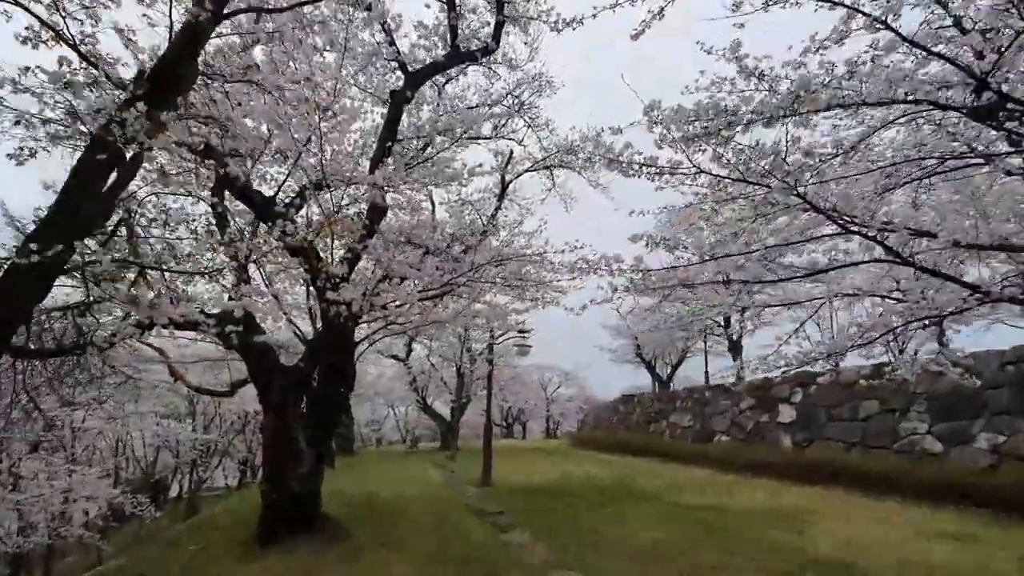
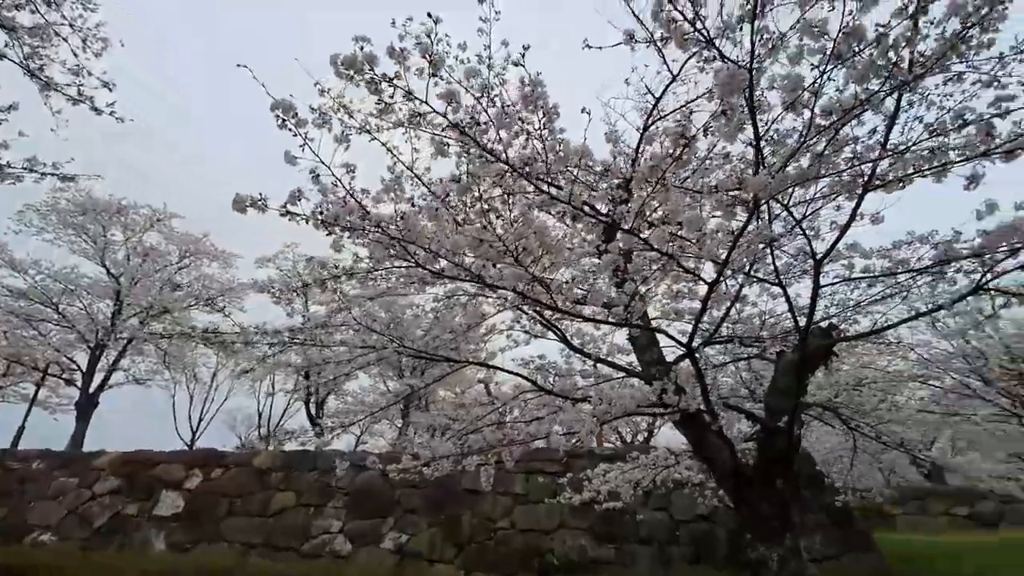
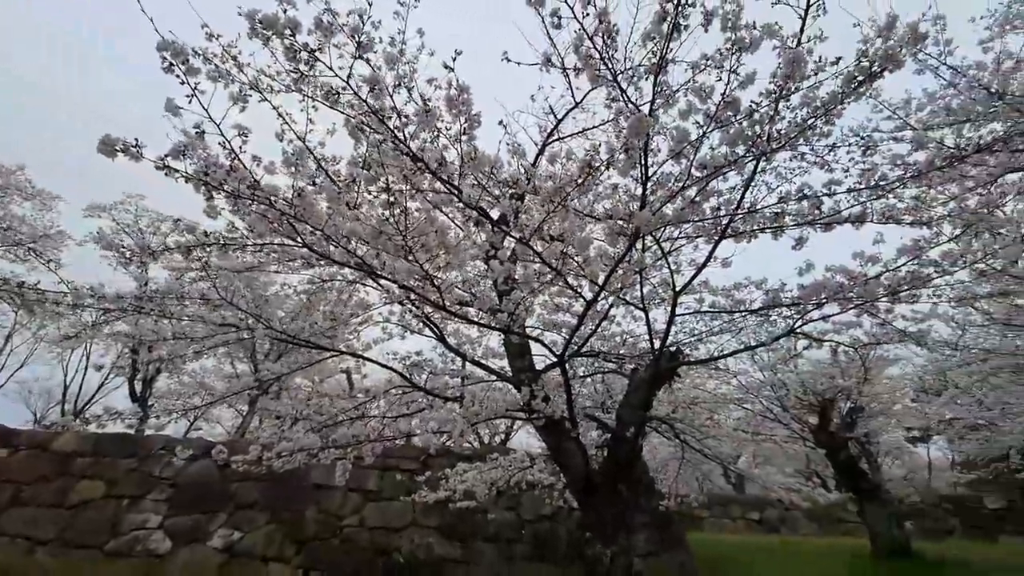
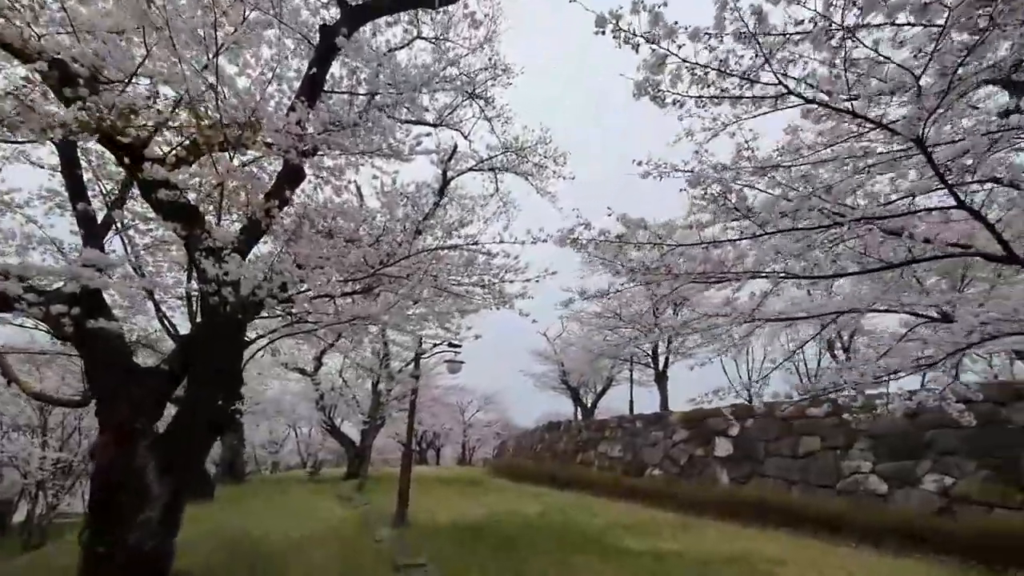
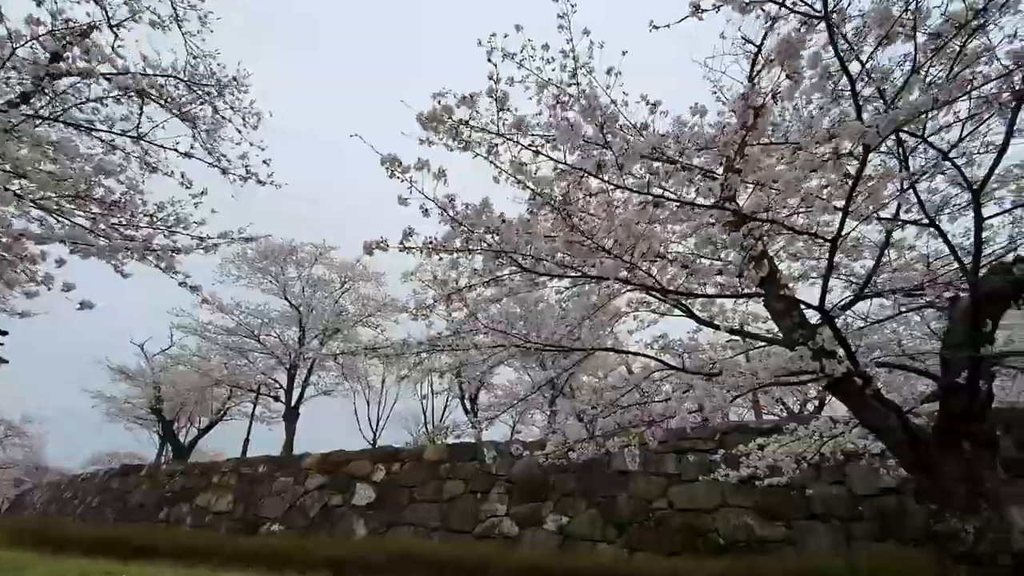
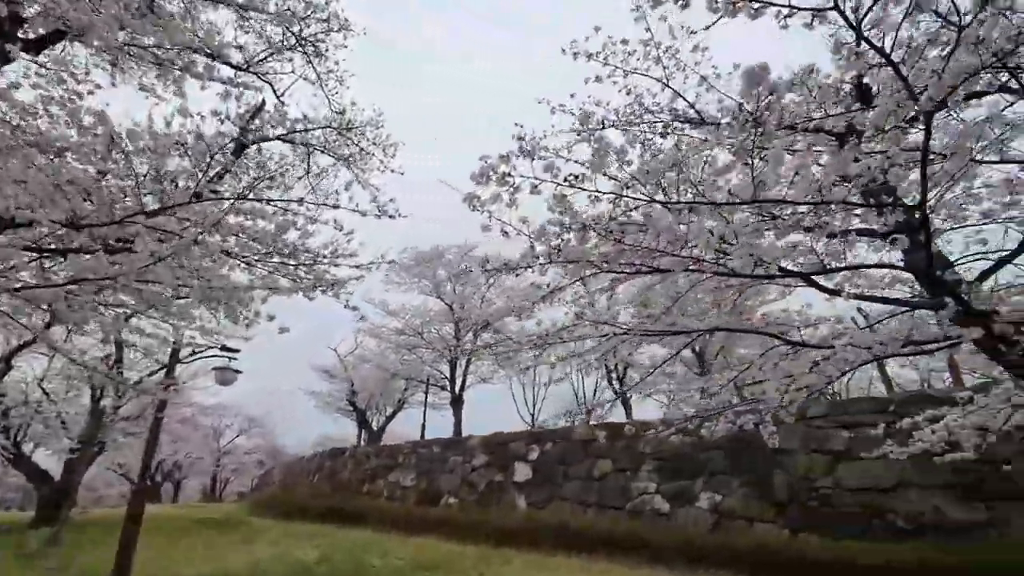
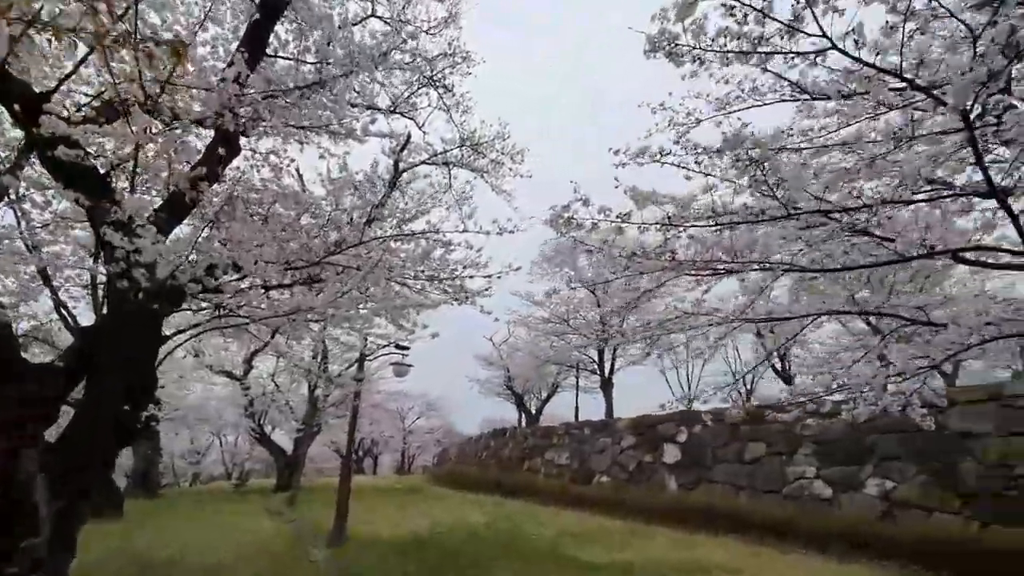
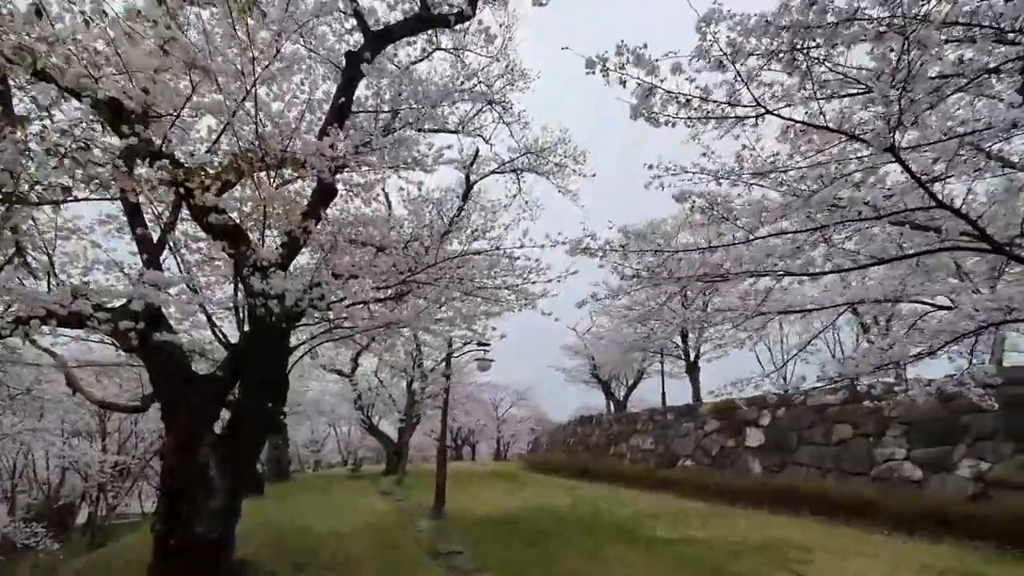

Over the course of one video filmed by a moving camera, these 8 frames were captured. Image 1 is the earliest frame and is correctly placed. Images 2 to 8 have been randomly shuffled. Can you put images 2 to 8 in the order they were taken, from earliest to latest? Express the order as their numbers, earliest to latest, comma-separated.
8, 4, 7, 6, 5, 2, 3
